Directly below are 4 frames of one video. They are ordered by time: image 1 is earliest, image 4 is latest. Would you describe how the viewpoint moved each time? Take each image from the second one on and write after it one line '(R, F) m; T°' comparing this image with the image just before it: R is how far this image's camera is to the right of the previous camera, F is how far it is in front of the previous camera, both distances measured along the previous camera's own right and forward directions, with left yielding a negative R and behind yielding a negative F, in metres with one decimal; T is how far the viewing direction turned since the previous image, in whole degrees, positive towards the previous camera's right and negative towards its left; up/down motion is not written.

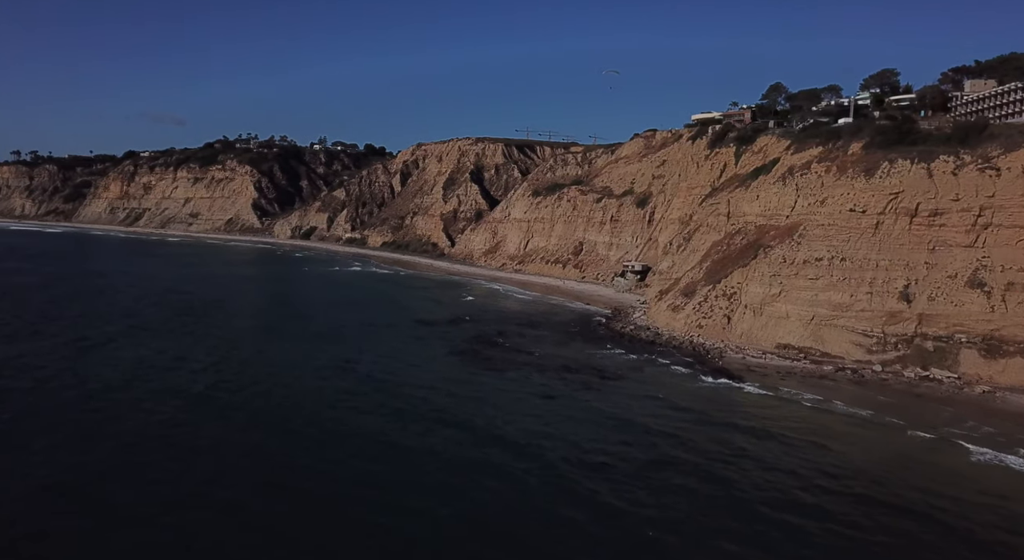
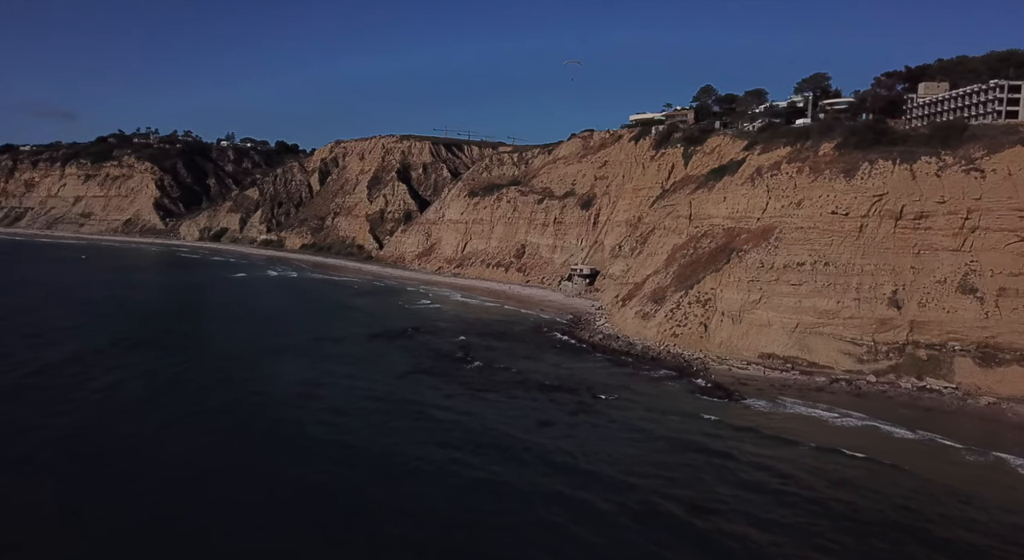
(-1.9, +2.7) m; +7°
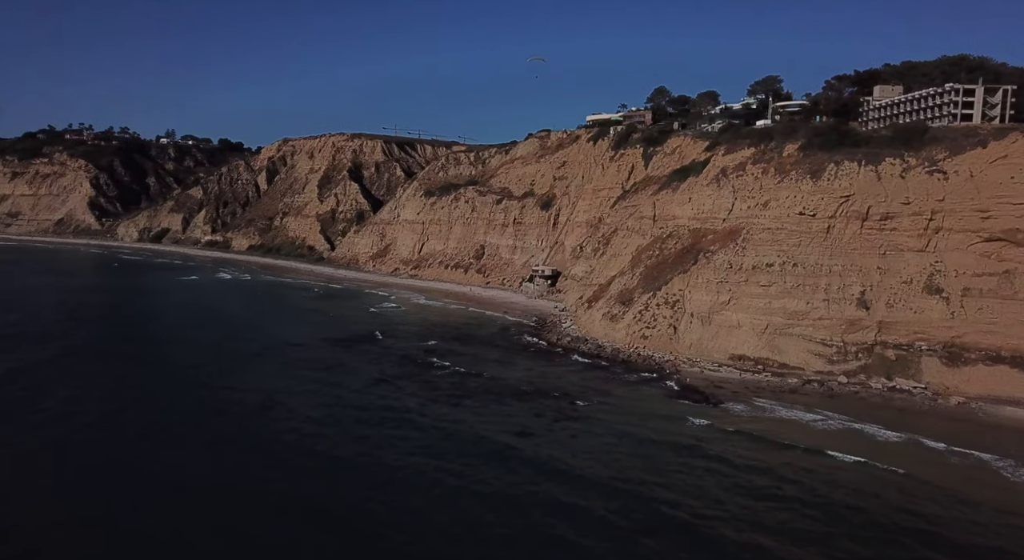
(-0.7, +0.7) m; +4°
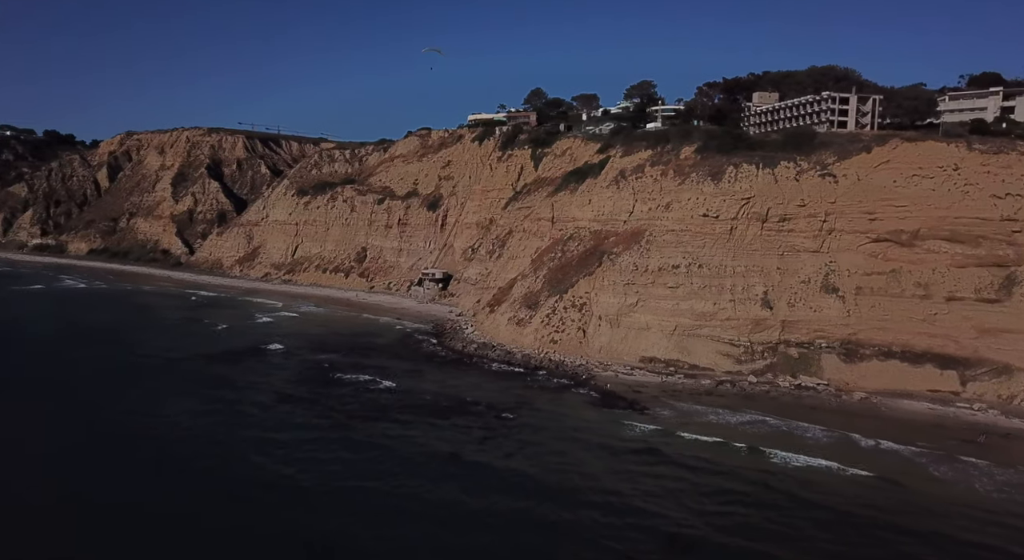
(-1.4, +1.5) m; +11°
